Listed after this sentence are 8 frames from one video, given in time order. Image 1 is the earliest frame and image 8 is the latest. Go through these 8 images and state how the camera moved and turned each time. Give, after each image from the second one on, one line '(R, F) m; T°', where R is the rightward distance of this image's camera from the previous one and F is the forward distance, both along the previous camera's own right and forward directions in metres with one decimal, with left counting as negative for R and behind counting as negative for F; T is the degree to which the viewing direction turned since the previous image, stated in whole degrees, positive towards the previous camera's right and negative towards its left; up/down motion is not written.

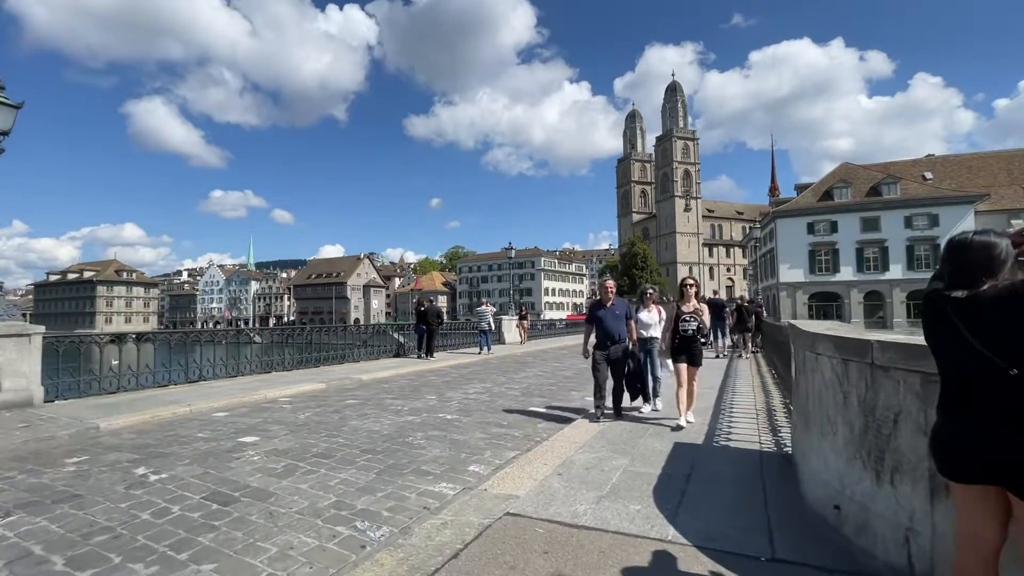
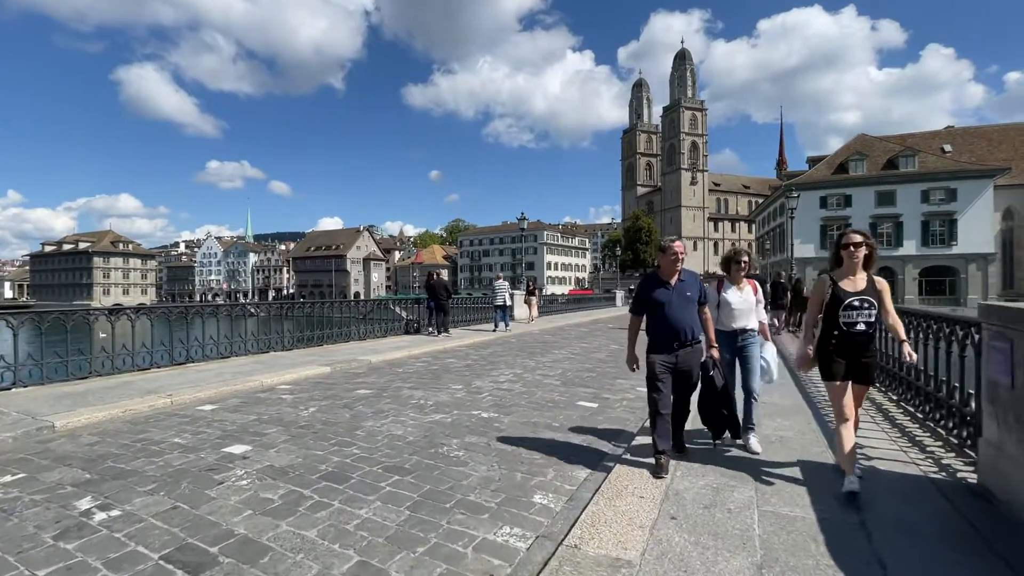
(-0.6, +1.4) m; 0°
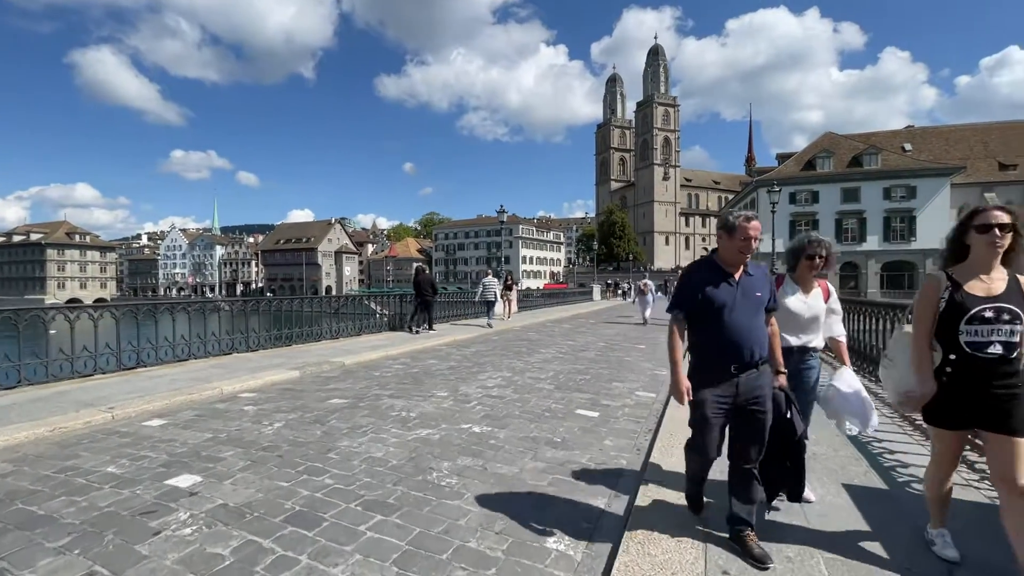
(-0.2, +0.7) m; +3°
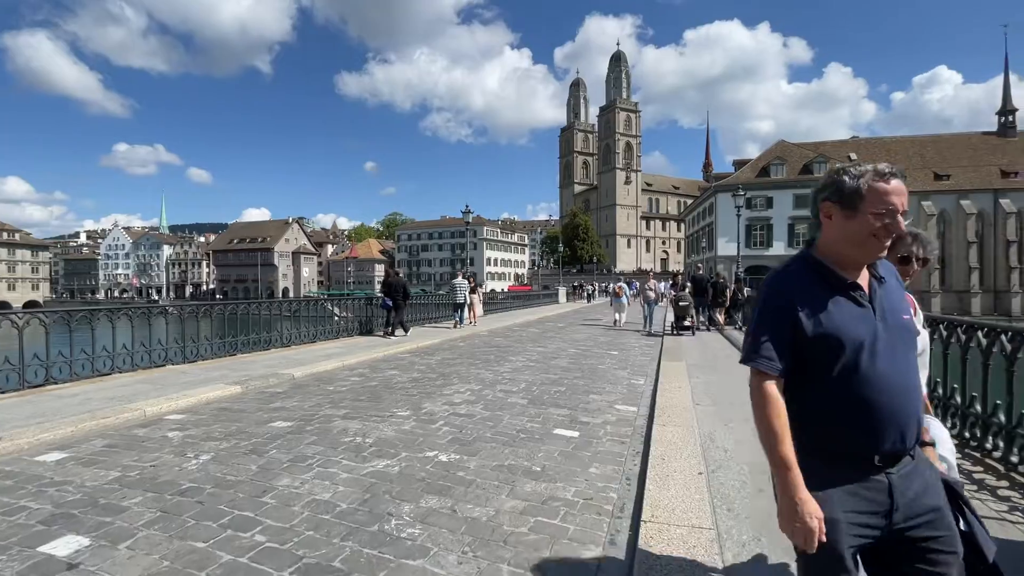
(-0.1, +0.6) m; +4°
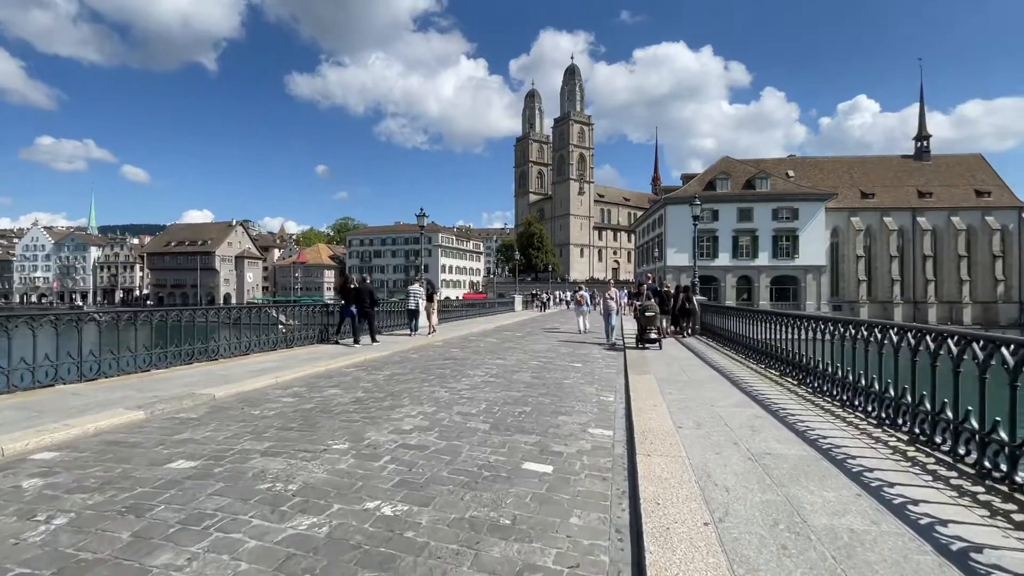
(-0.1, +0.9) m; +5°
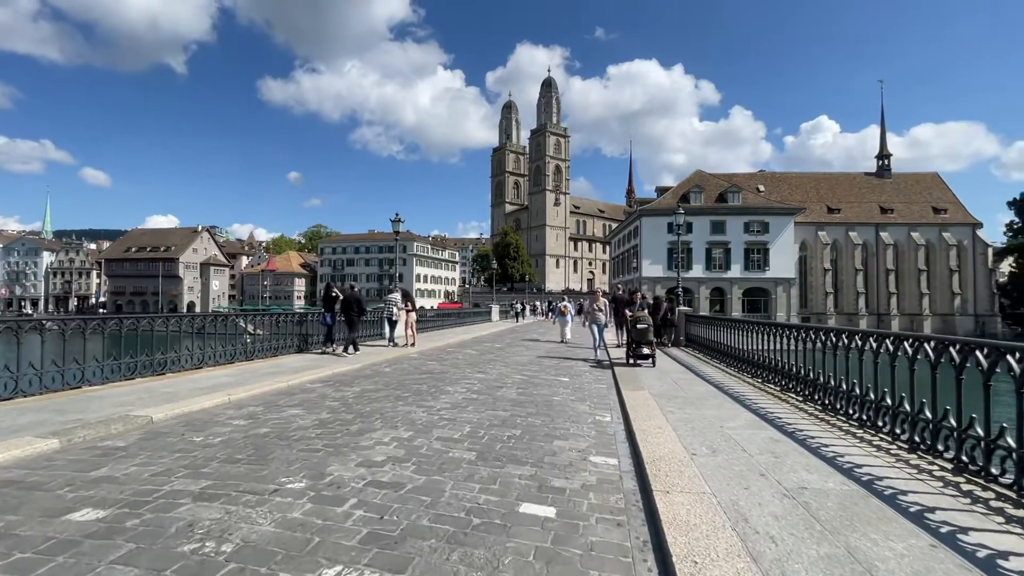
(-0.2, +0.8) m; +3°
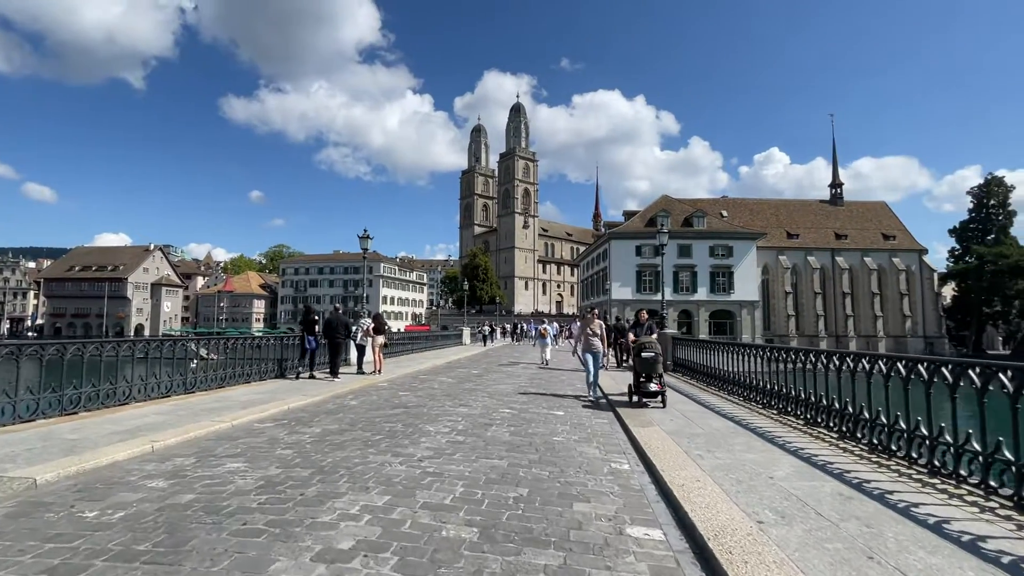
(-0.4, +1.2) m; +4°
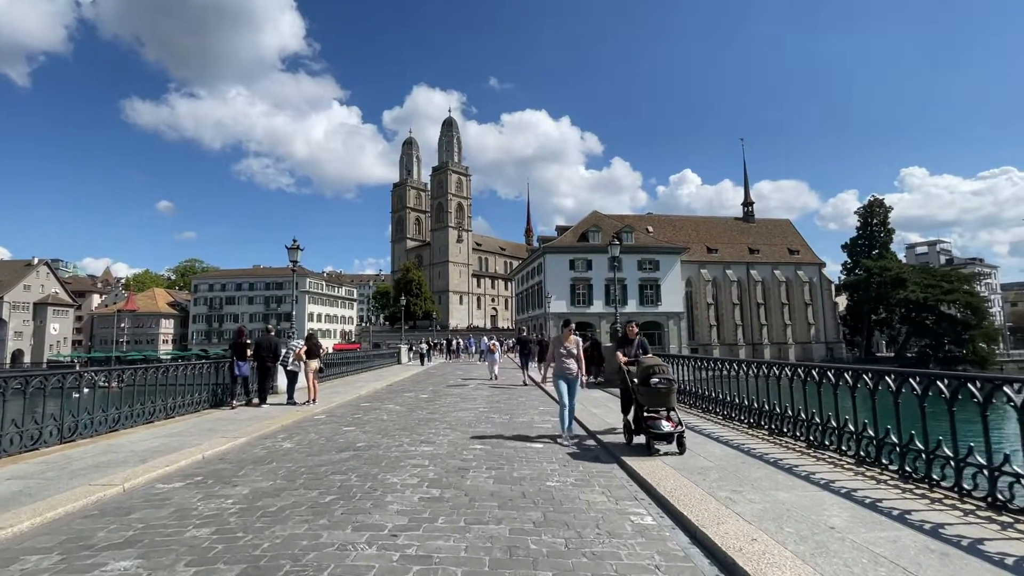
(-0.6, +1.2) m; +8°
